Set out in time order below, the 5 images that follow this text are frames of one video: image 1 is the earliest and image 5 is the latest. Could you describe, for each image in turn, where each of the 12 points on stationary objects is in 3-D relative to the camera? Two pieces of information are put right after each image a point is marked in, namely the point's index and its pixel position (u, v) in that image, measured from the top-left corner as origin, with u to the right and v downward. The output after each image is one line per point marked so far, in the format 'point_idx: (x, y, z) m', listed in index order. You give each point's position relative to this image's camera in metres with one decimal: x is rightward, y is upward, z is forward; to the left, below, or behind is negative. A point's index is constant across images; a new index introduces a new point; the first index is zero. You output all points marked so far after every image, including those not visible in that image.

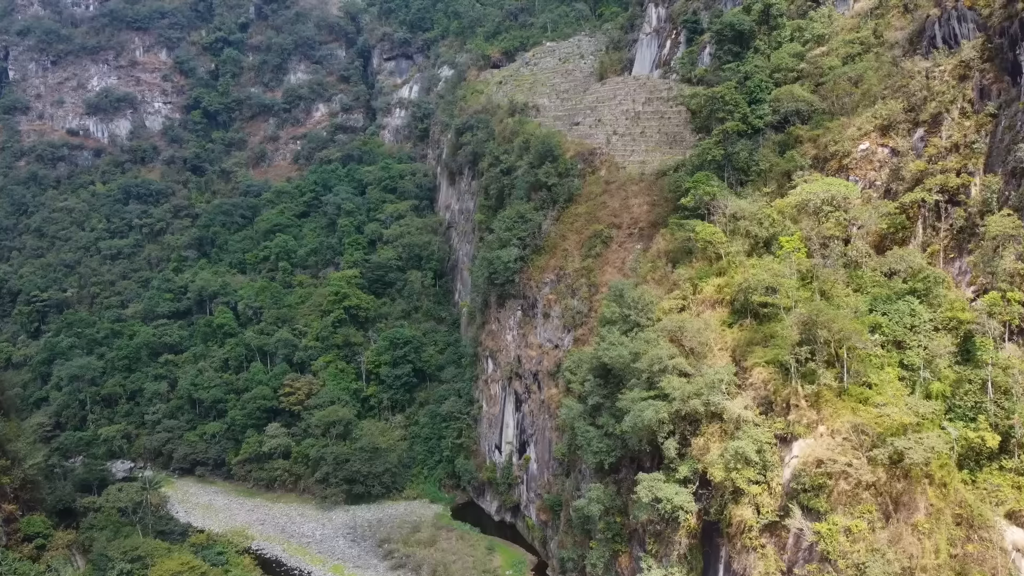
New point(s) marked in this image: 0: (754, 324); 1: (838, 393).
0: (+7.3, -1.1, +17.7) m
1: (+8.2, -2.7, +15.1) m
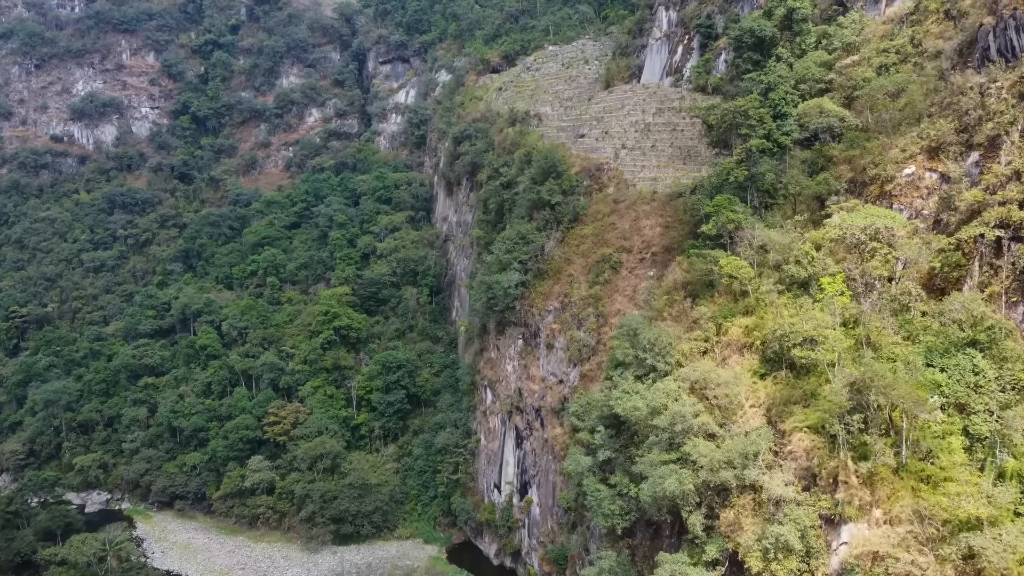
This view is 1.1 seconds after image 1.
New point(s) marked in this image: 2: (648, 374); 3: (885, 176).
0: (+7.3, -2.4, +15.5) m
1: (+8.3, -3.9, +12.9) m
2: (+4.1, -2.6, +18.0) m
3: (+11.4, +3.4, +18.2) m
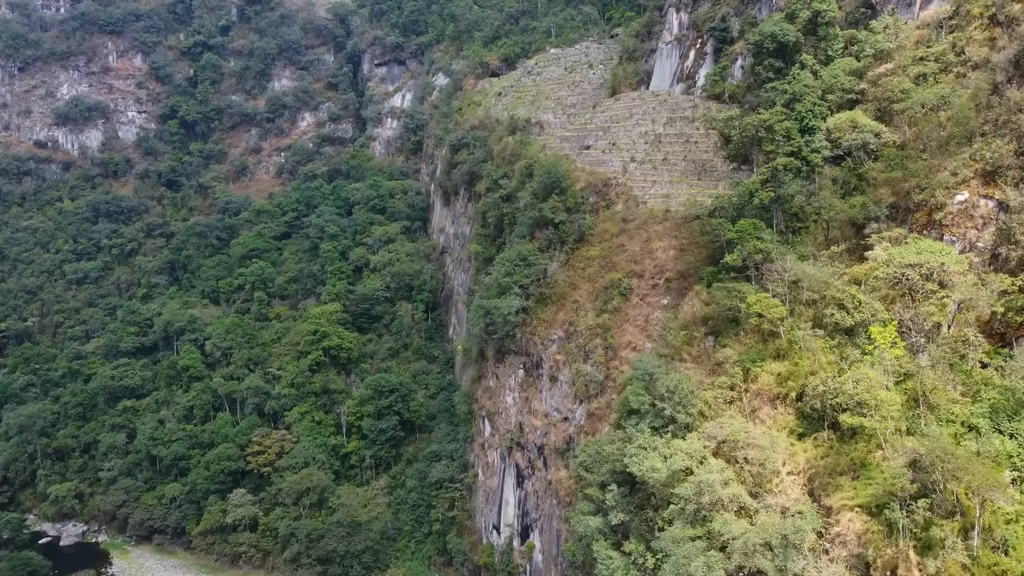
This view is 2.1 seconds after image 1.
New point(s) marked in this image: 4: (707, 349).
0: (+7.3, -3.5, +13.4) m
1: (+8.3, -5.0, +10.8) m
2: (+4.1, -3.7, +15.9) m
3: (+11.4, +2.3, +16.2) m
4: (+5.8, -1.8, +17.8) m
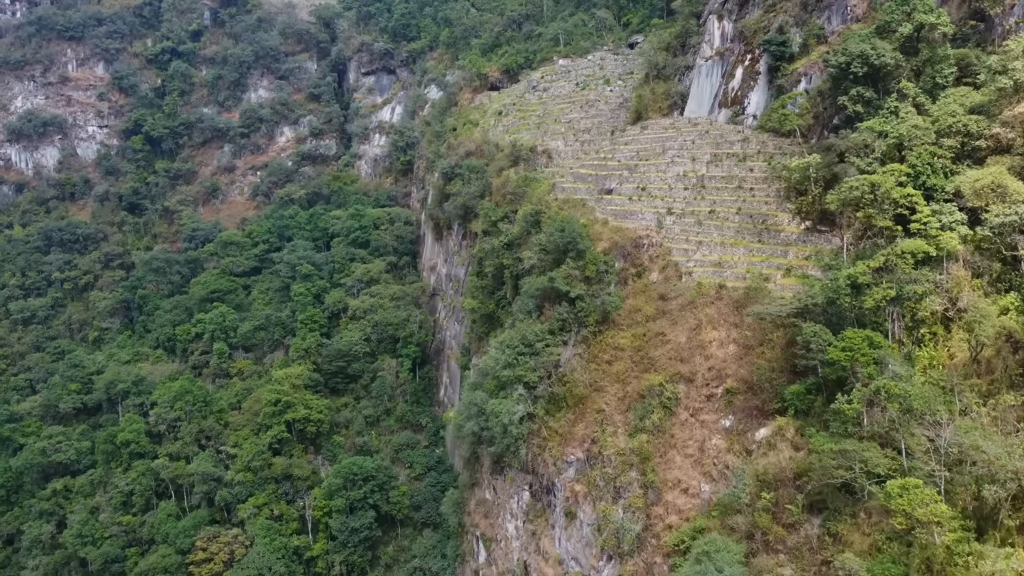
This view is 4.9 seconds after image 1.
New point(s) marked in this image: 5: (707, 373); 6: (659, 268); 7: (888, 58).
0: (+7.4, -6.6, +7.6) m
1: (+8.3, -8.1, +5.0) m
2: (+4.2, -6.8, +10.1) m
3: (+11.5, -0.8, +10.3) m
4: (+5.9, -4.9, +11.9) m
5: (+5.3, -2.3, +16.2) m
6: (+4.7, +0.6, +19.1) m
7: (+11.1, +6.8, +17.6) m
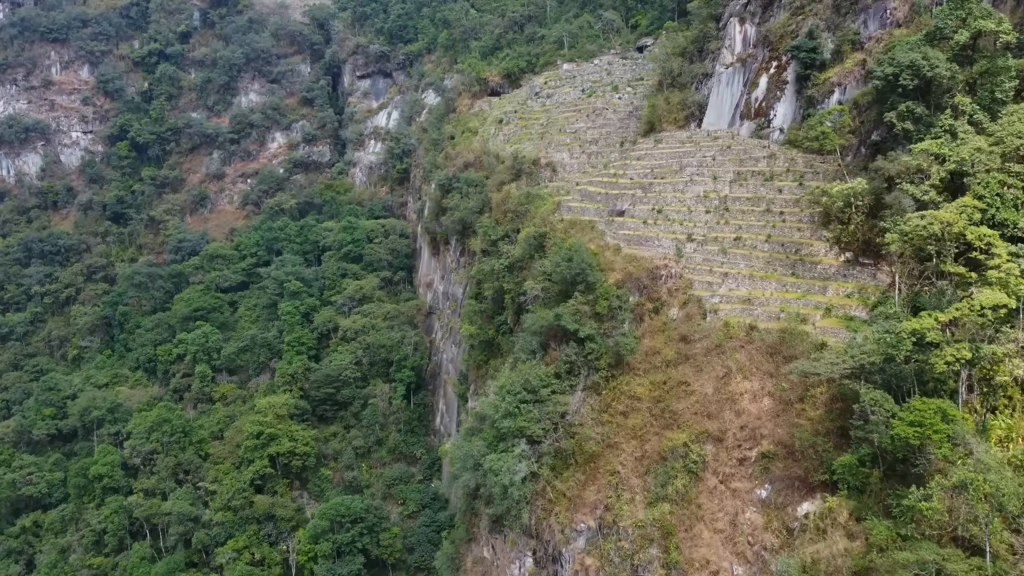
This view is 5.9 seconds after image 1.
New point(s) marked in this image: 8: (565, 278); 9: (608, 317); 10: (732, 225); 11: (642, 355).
0: (+7.4, -7.7, +5.4) m
1: (+8.4, -9.2, +2.9) m
2: (+4.2, -7.9, +8.0) m
3: (+11.5, -1.9, +8.2) m
4: (+5.9, -6.0, +9.8) m
5: (+5.4, -3.4, +14.0) m
6: (+4.7, -0.5, +16.9) m
7: (+11.2, +5.7, +15.4) m
8: (+1.6, +0.3, +18.1) m
9: (+2.8, -0.8, +17.4) m
10: (+6.8, +2.0, +18.5) m
11: (+3.6, -1.9, +16.4) m
